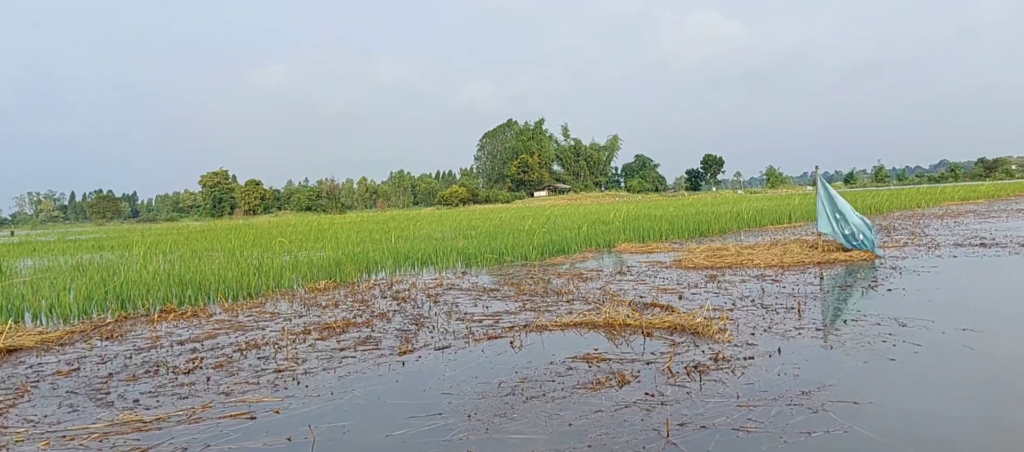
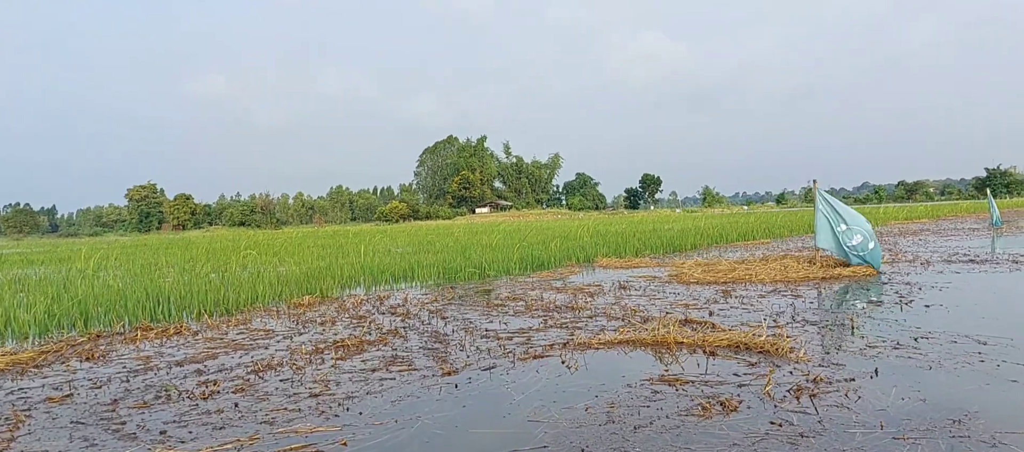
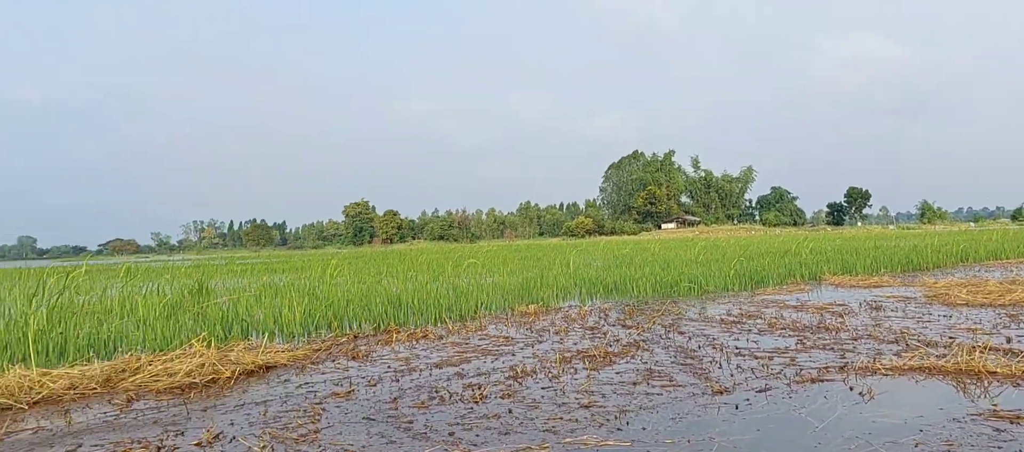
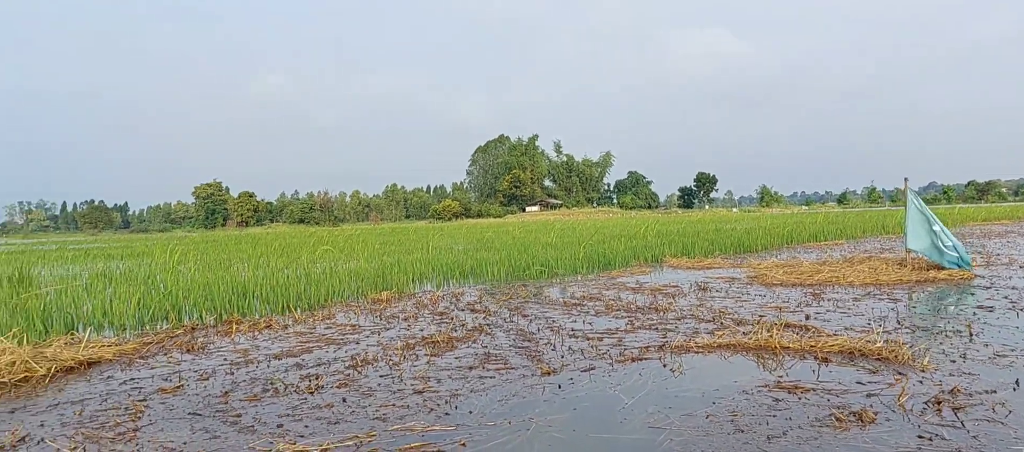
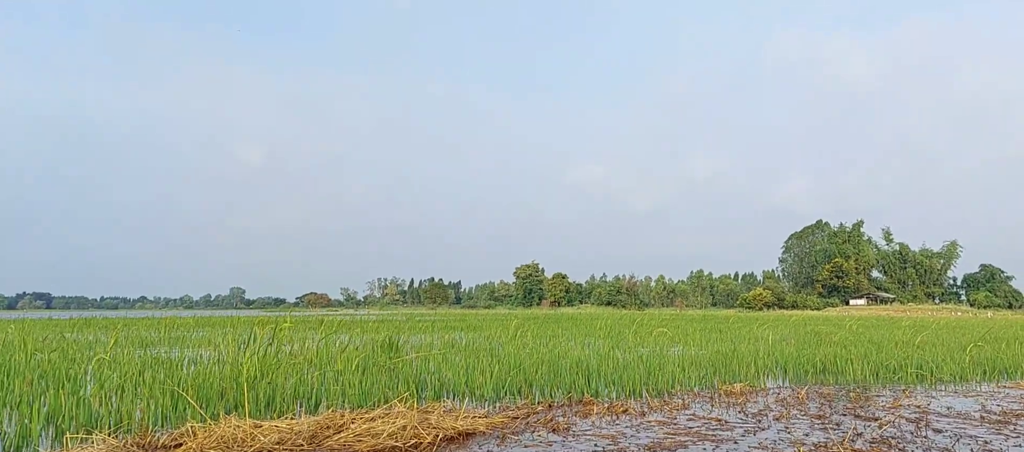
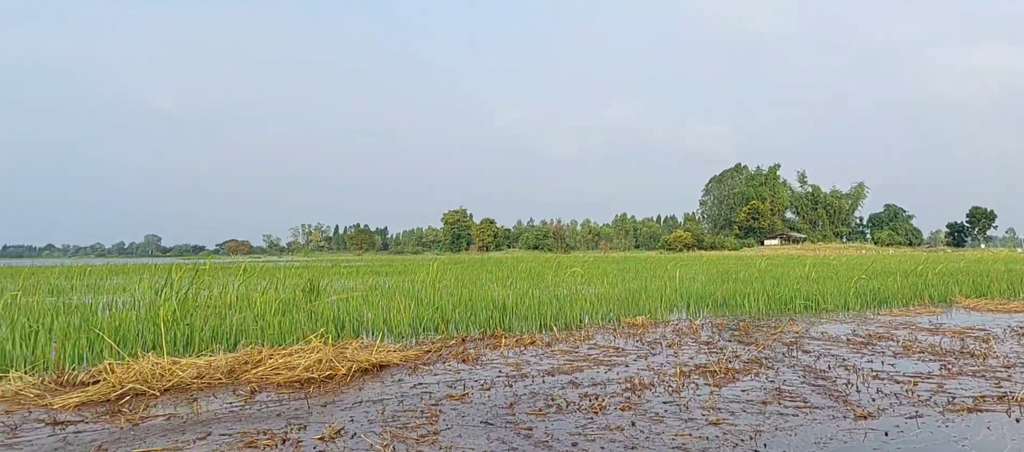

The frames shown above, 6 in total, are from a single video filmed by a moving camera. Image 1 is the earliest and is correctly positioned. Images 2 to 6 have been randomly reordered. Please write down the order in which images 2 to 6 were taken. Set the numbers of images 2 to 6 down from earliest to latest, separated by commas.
2, 4, 3, 6, 5
